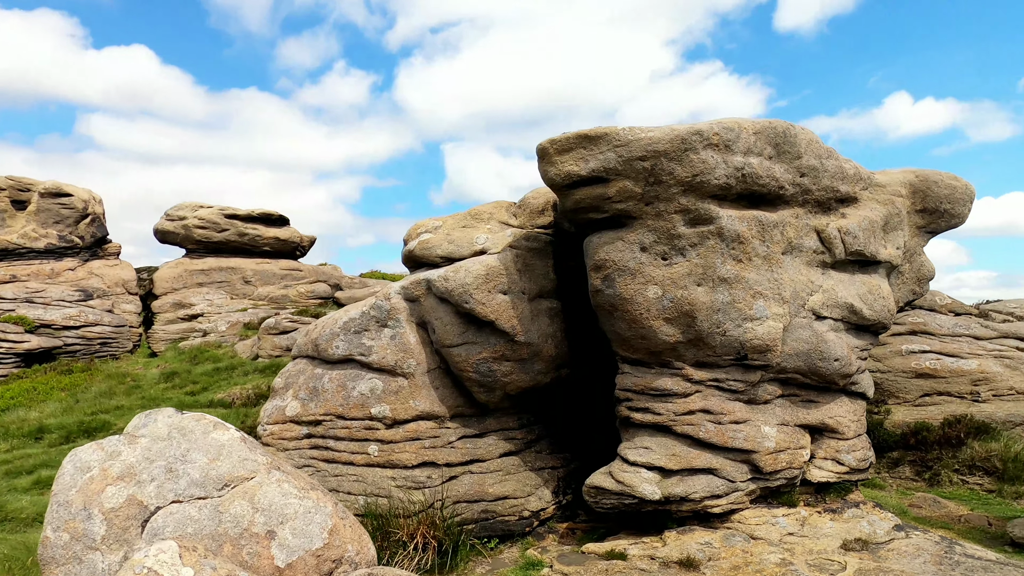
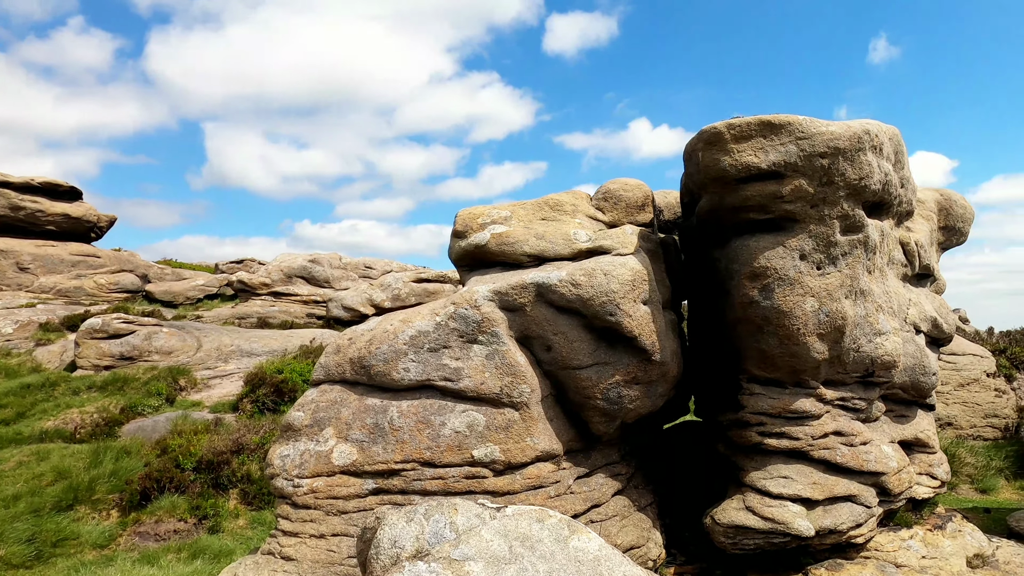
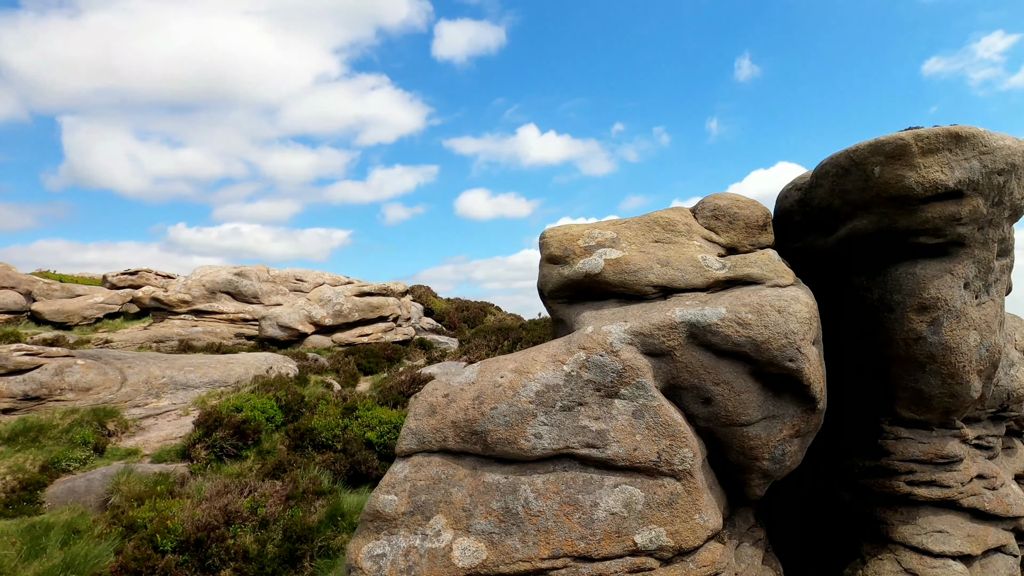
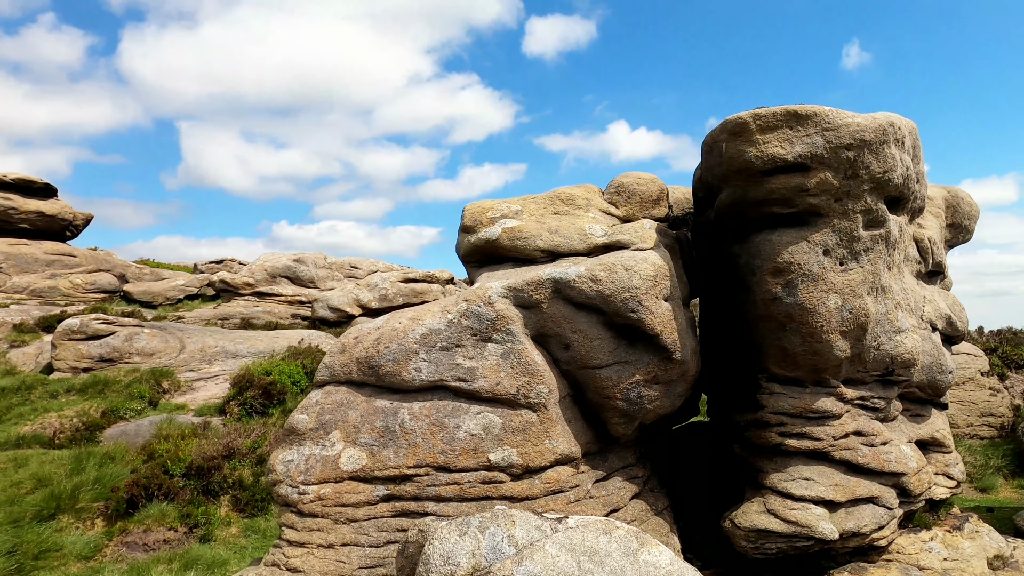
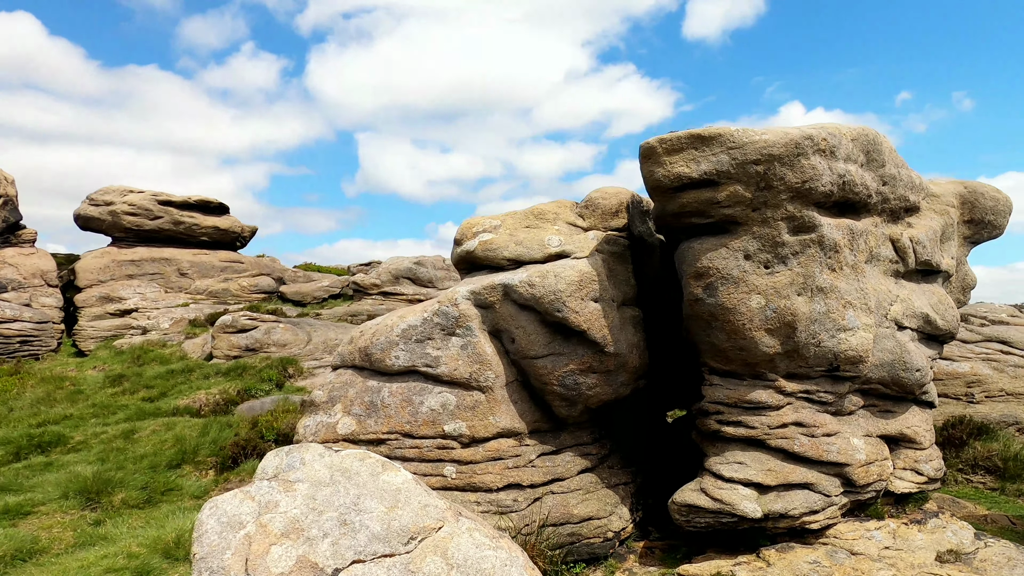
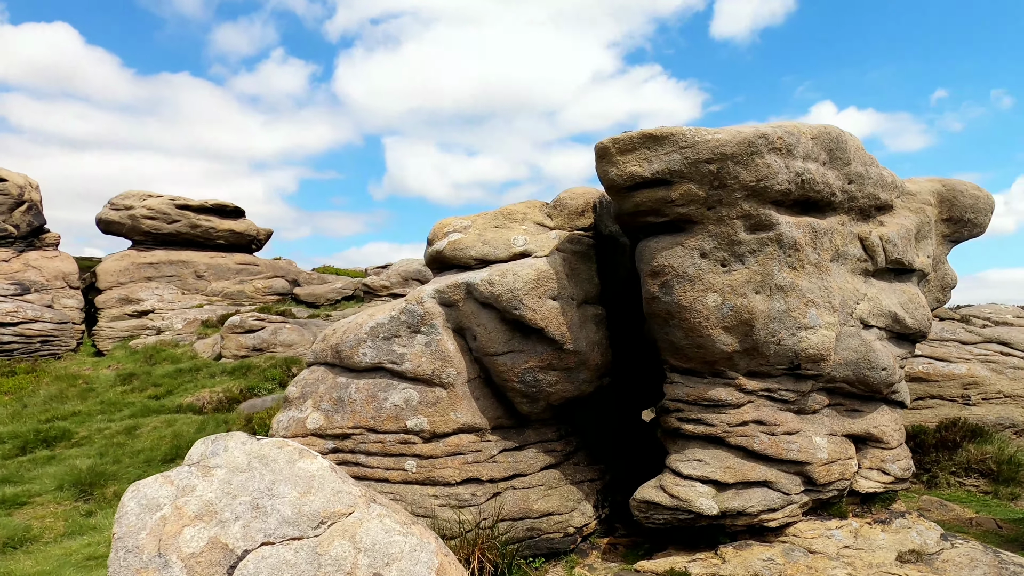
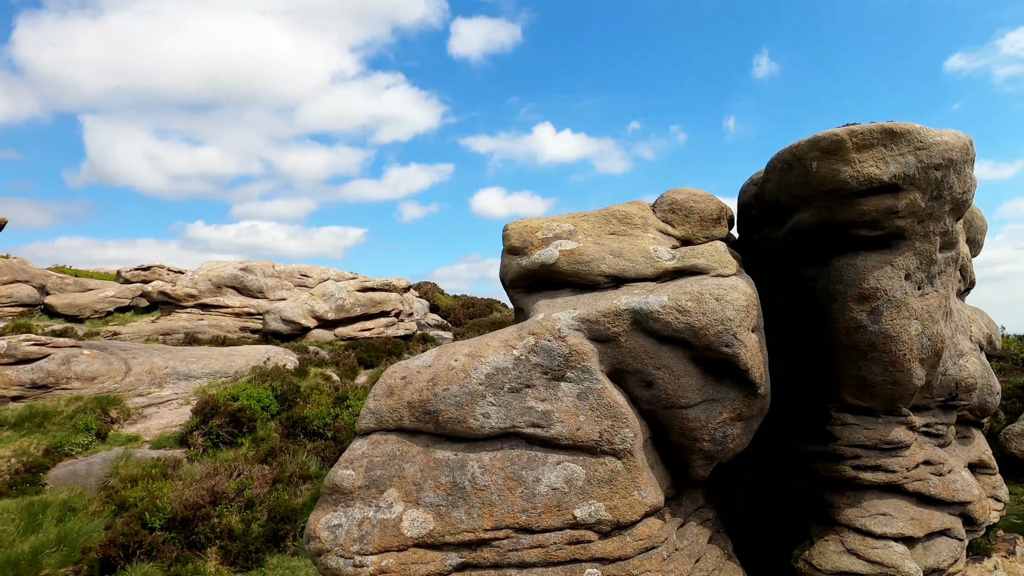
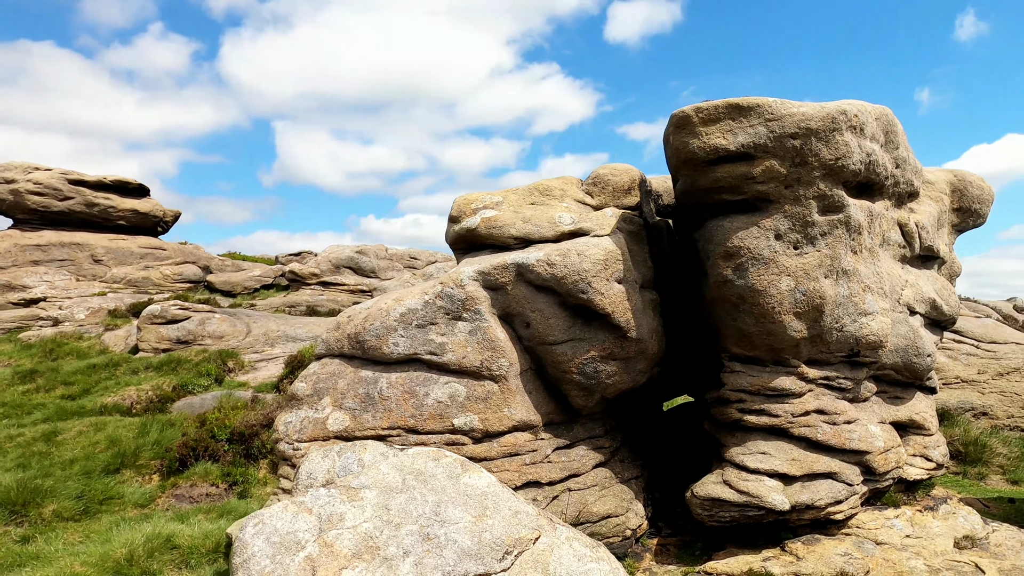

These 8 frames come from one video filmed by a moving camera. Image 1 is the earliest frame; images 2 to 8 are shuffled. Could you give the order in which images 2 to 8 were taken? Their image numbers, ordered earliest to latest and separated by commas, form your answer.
6, 5, 8, 2, 4, 7, 3
